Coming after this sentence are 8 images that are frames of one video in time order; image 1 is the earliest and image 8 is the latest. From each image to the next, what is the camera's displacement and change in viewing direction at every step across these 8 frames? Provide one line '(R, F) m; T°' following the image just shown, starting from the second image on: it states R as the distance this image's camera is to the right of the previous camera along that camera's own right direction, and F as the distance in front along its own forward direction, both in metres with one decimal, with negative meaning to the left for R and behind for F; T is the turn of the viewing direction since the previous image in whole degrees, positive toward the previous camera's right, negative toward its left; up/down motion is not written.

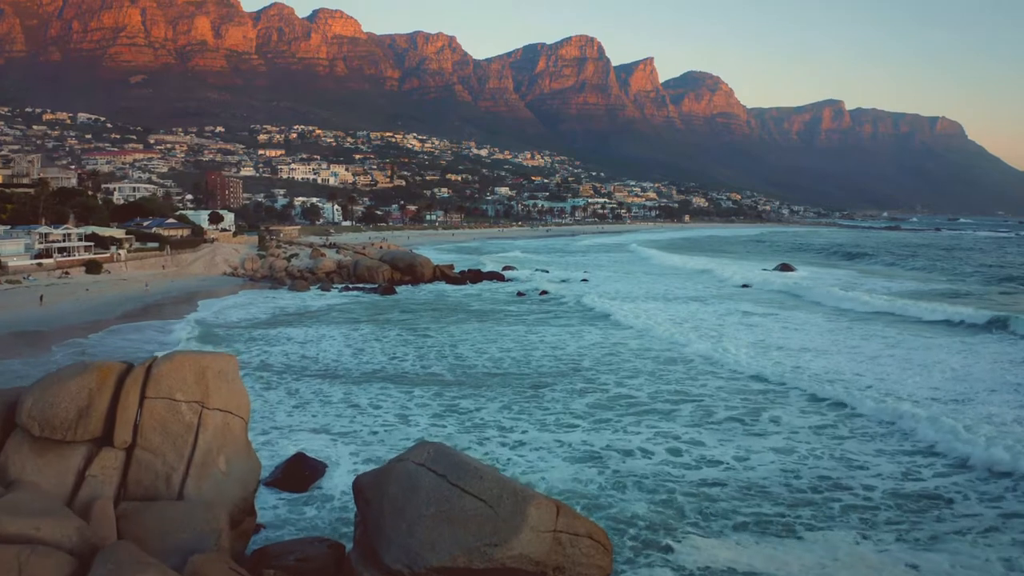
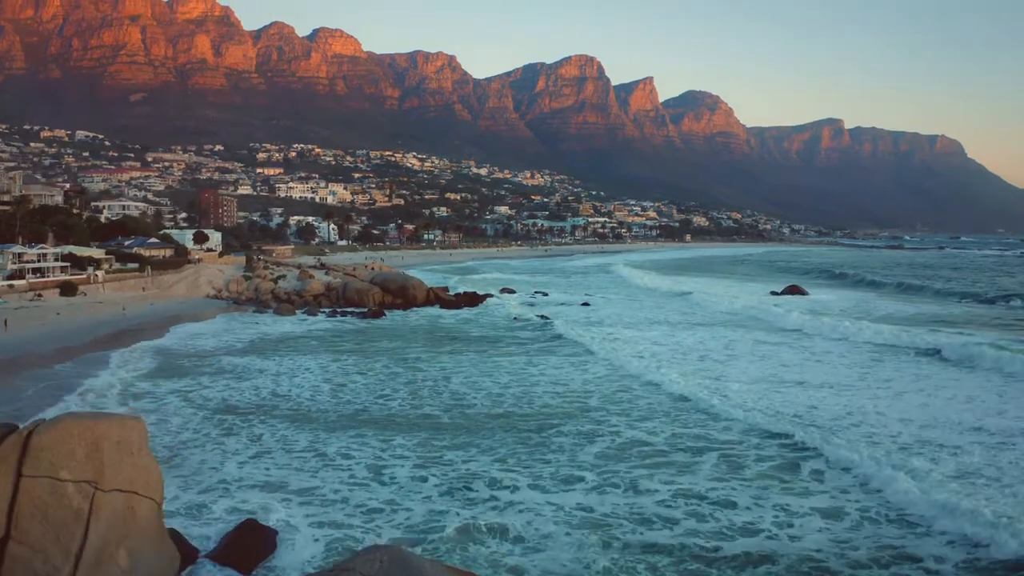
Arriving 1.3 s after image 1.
(+0.1, +1.7) m; 0°
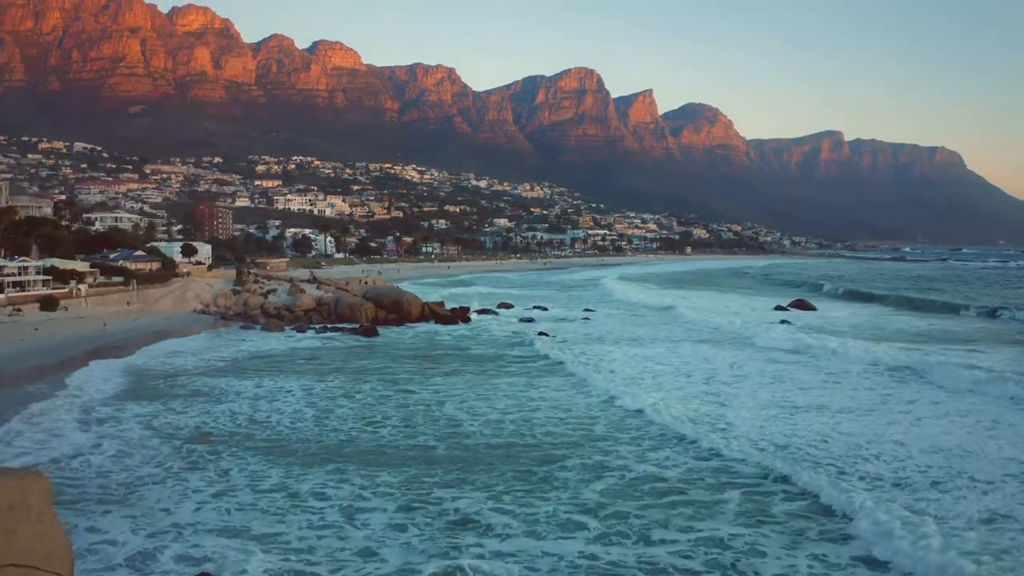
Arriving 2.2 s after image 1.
(0.0, +1.2) m; 0°
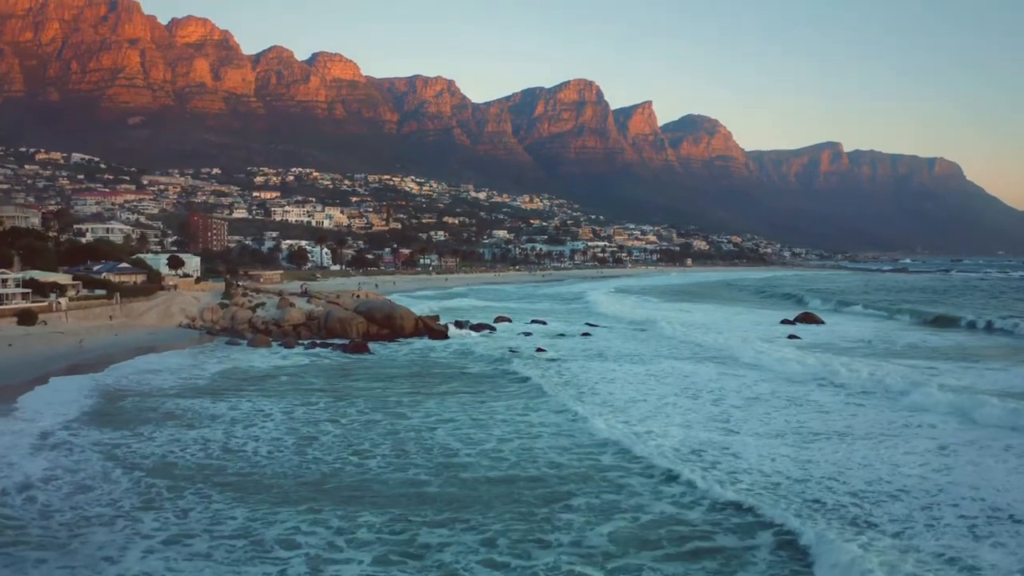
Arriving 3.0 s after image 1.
(0.0, +1.2) m; 0°
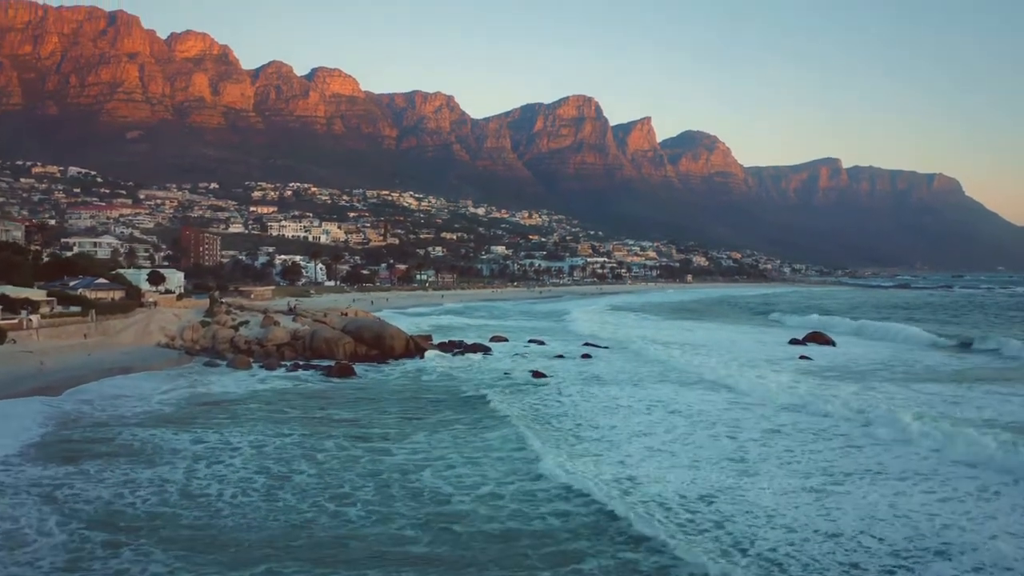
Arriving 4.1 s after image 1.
(0.0, +1.6) m; 0°
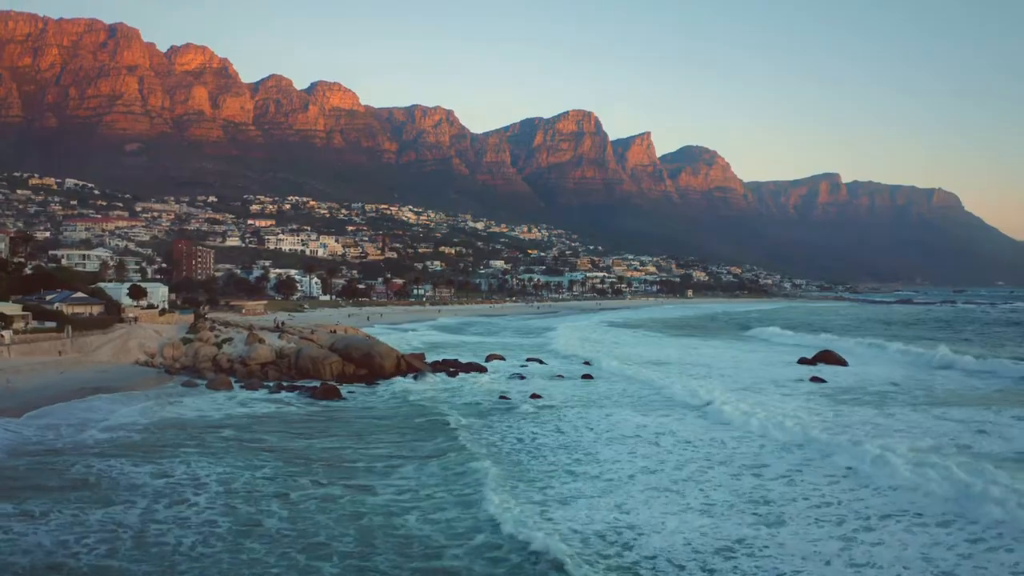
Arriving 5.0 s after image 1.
(0.0, +1.4) m; 0°
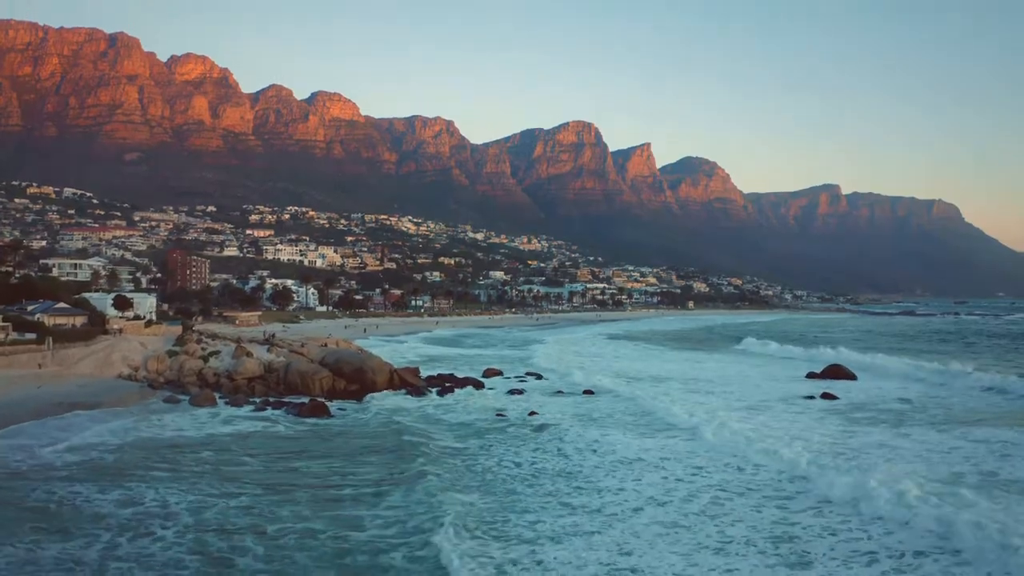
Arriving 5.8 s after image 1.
(0.0, +1.1) m; 0°
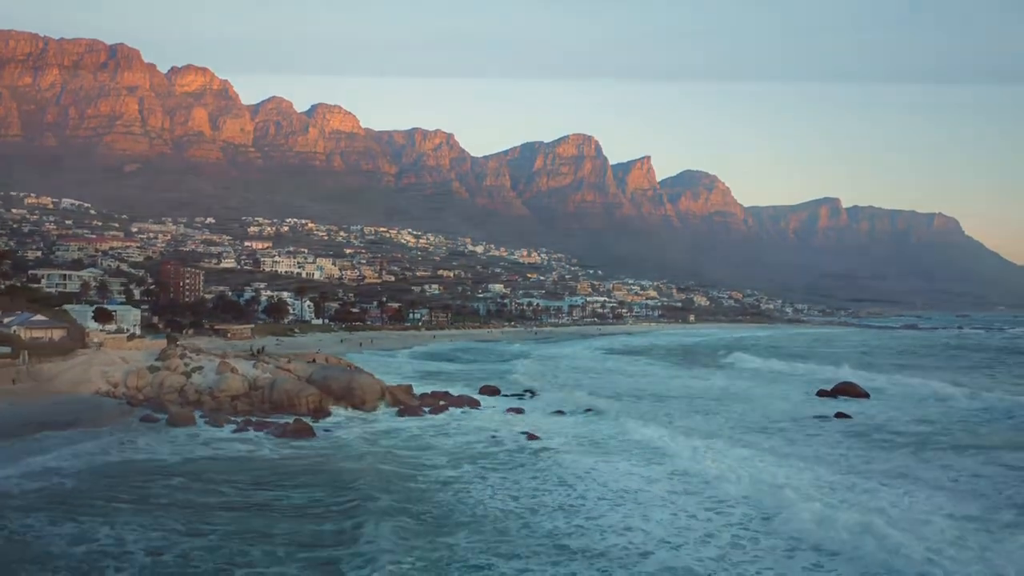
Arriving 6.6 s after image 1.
(0.0, +1.3) m; 0°
